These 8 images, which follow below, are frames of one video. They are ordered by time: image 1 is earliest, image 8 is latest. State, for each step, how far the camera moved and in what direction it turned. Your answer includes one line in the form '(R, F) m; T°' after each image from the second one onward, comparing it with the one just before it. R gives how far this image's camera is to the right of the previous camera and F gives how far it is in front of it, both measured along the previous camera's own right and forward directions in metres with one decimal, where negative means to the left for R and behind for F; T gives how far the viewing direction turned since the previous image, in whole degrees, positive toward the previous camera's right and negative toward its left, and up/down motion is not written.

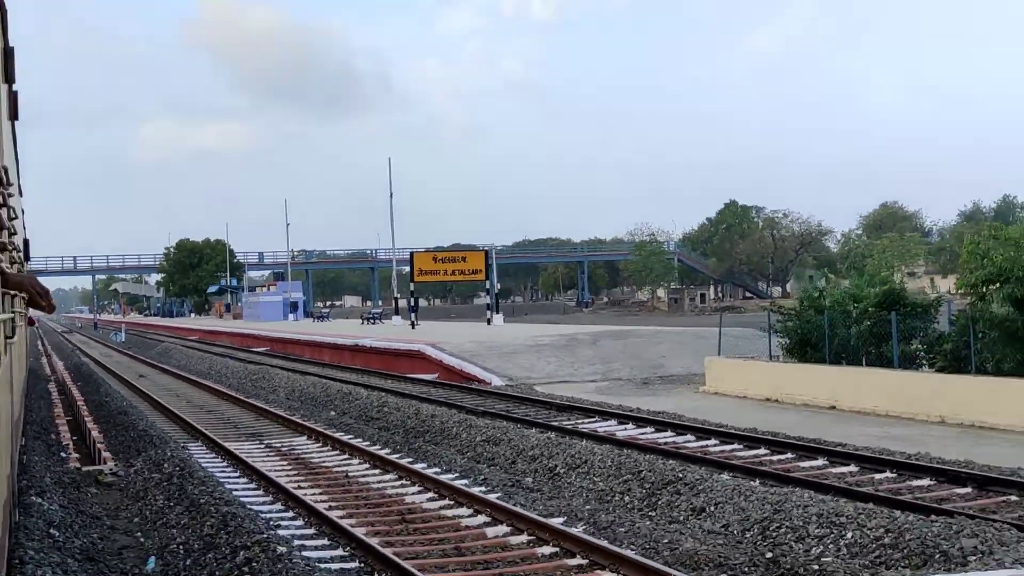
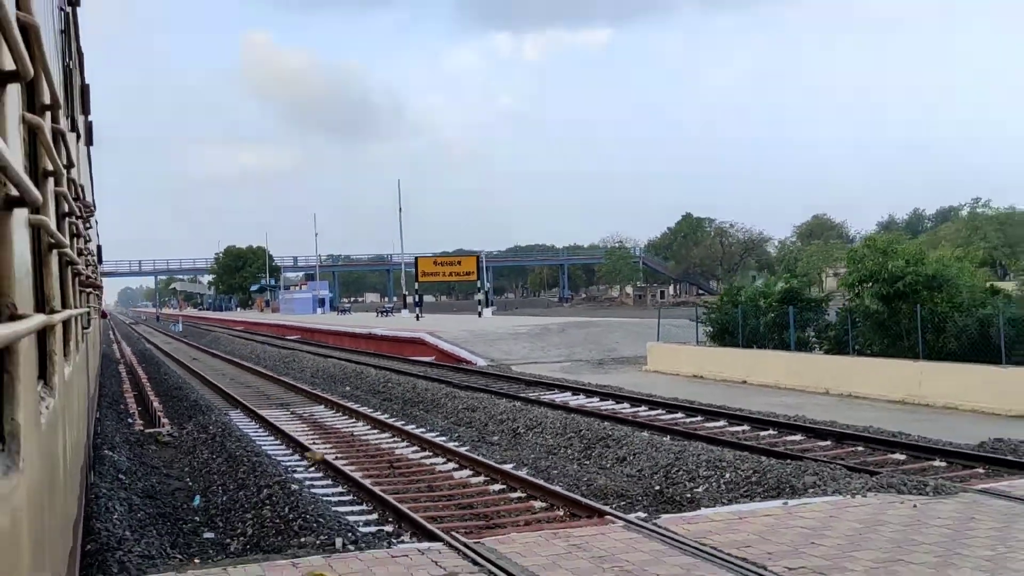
(+1.4, -2.4) m; -4°
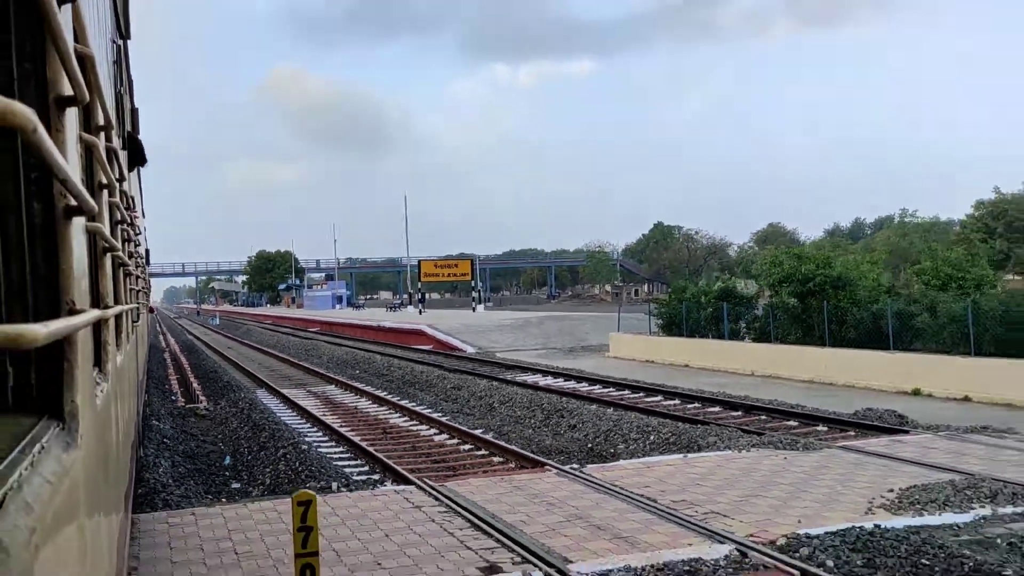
(+1.2, -2.4) m; -3°
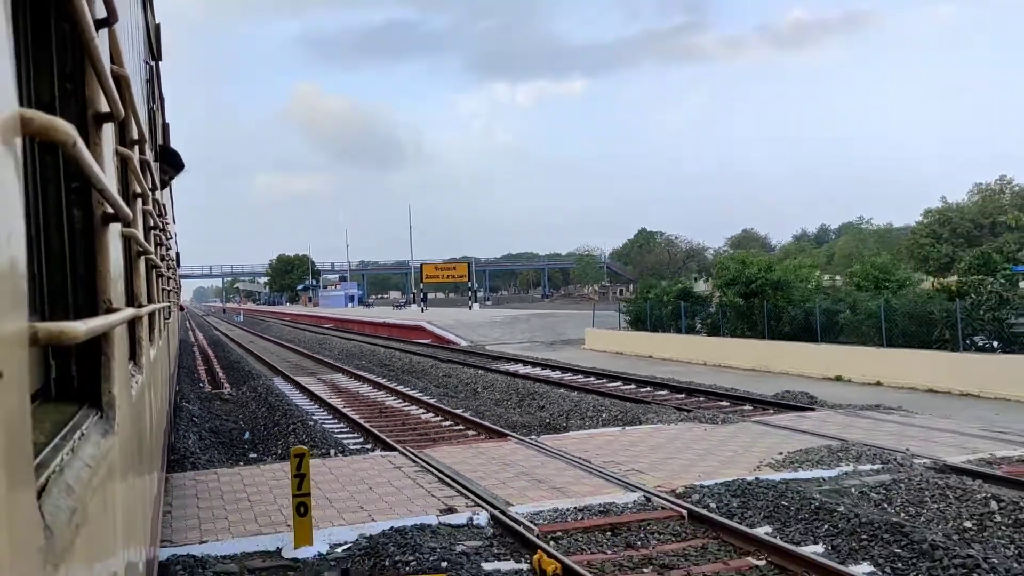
(+1.0, -2.2) m; -2°
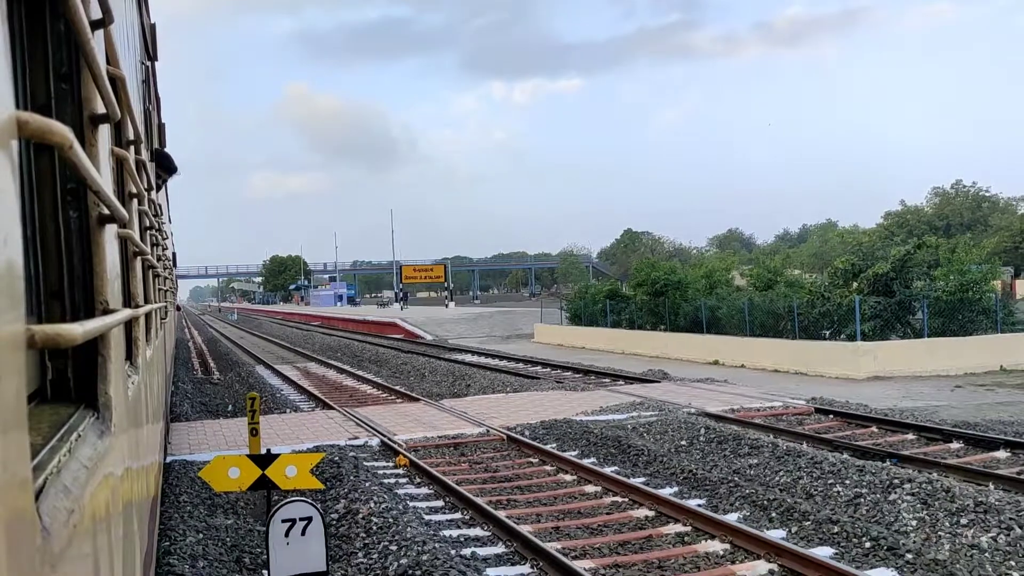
(+1.5, -3.3) m; 0°
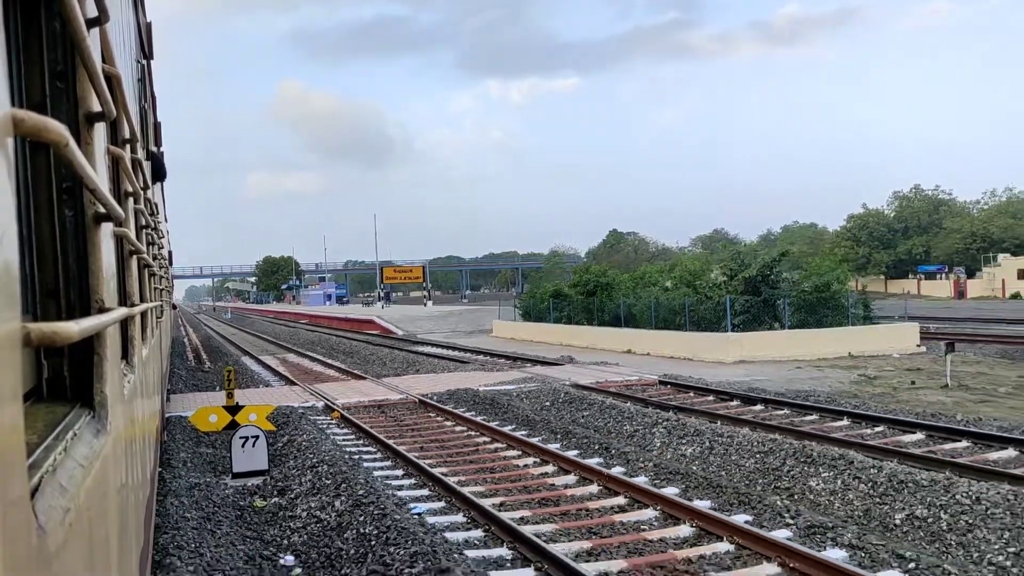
(+1.4, -3.3) m; 0°
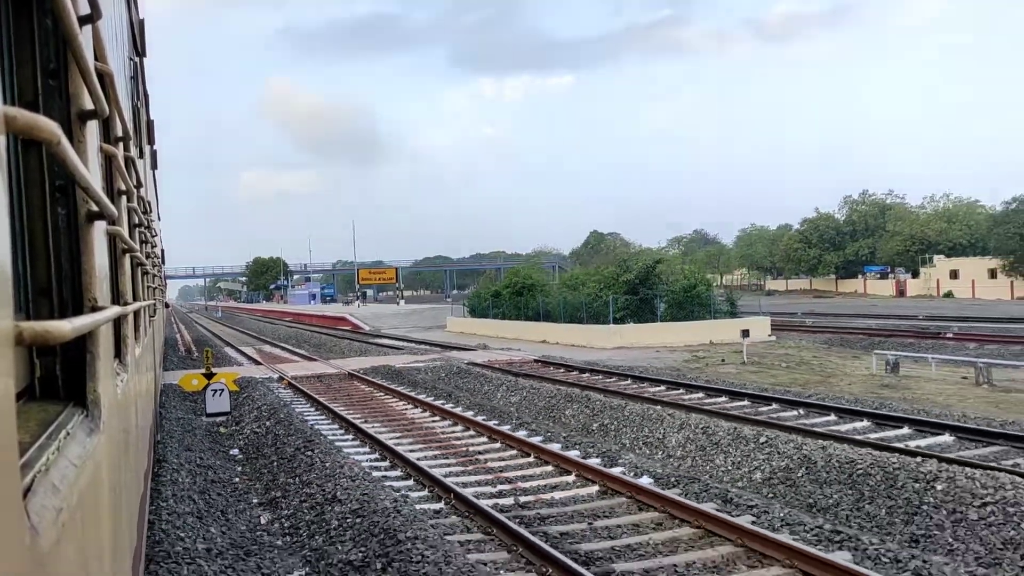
(+2.0, -4.5) m; 0°
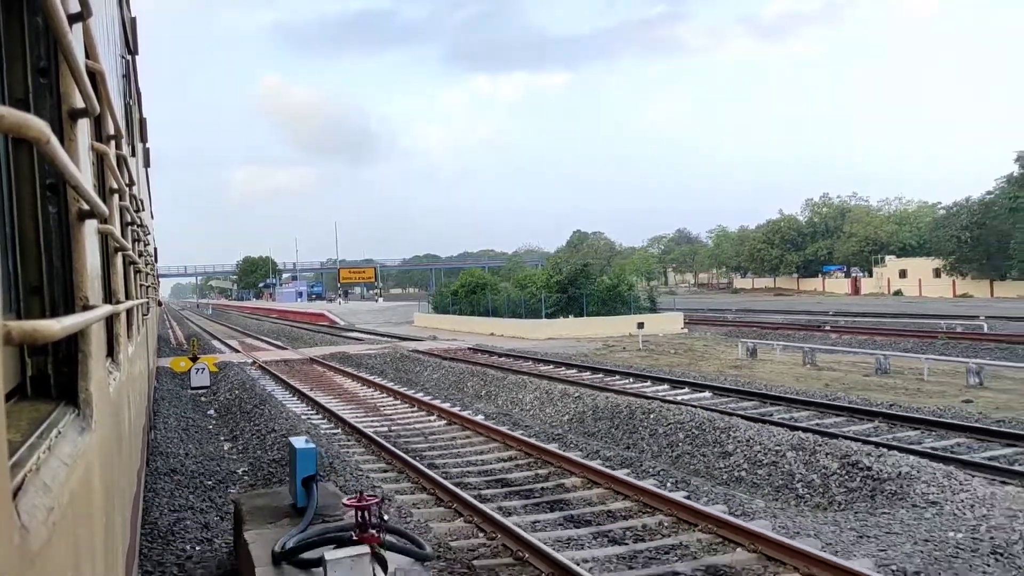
(+1.6, -3.6) m; 0°
